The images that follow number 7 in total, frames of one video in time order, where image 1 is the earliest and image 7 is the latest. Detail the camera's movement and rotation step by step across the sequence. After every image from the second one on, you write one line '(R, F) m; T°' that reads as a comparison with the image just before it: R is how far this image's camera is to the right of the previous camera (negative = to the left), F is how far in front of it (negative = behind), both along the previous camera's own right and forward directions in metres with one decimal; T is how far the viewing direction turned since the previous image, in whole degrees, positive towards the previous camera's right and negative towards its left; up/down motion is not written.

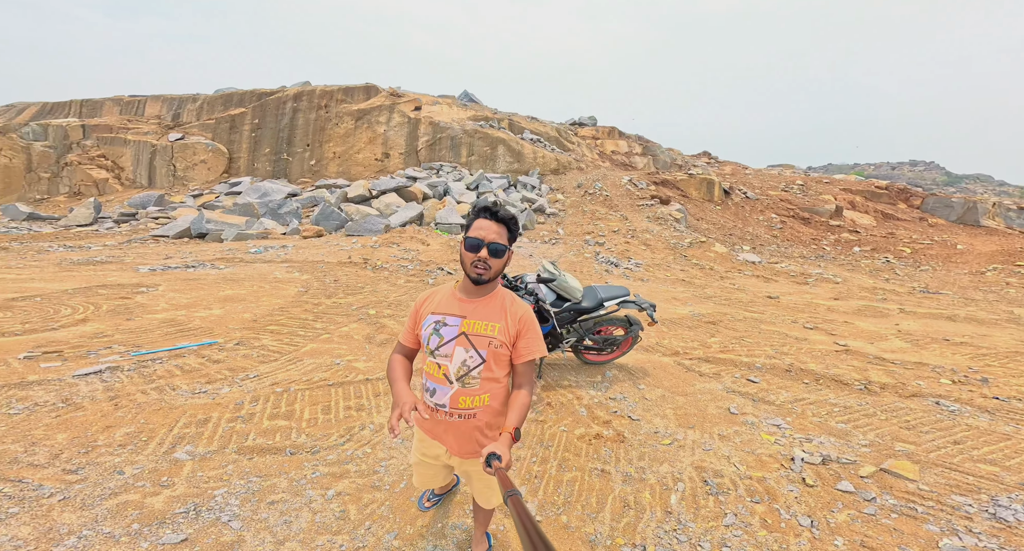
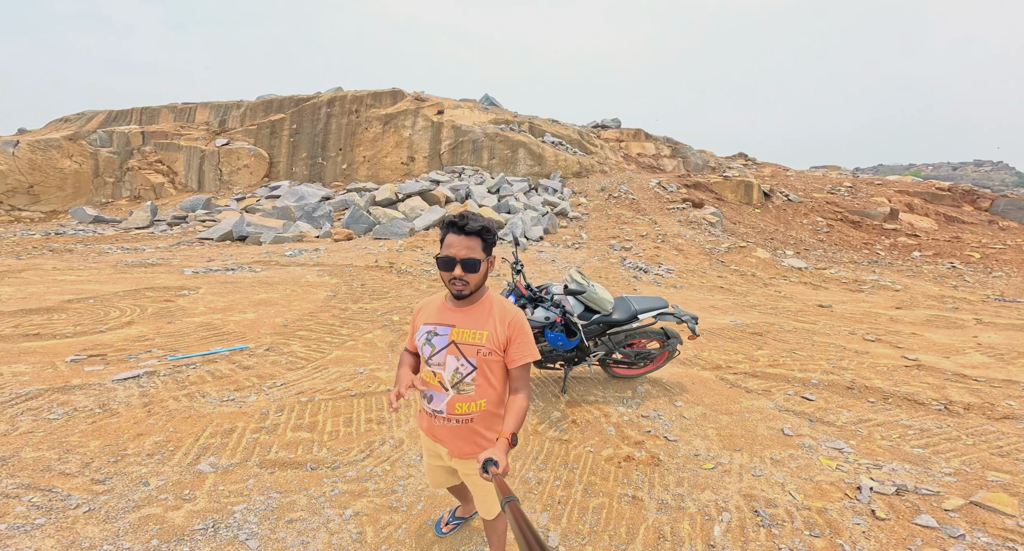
(0.0, +0.2) m; -4°
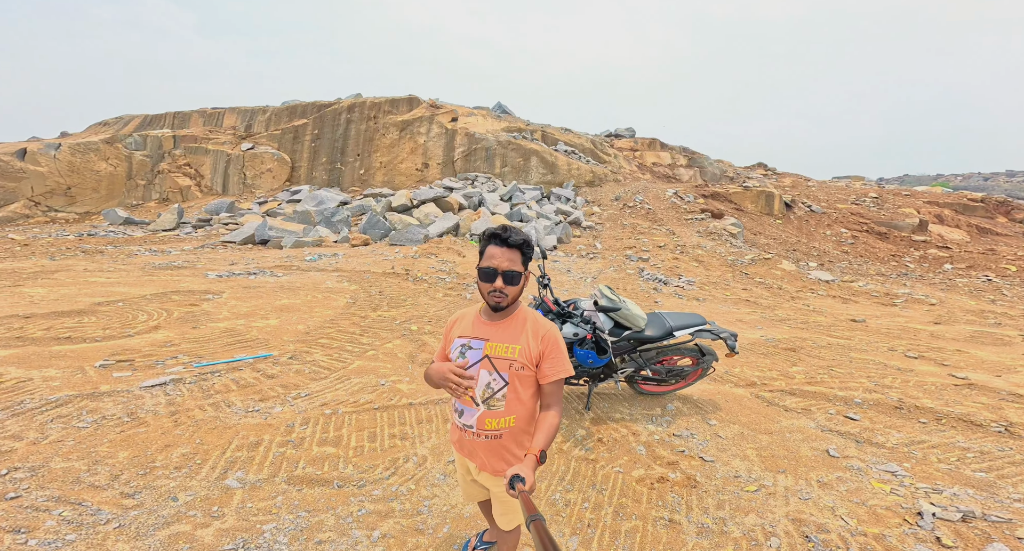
(-0.1, +0.1) m; -2°
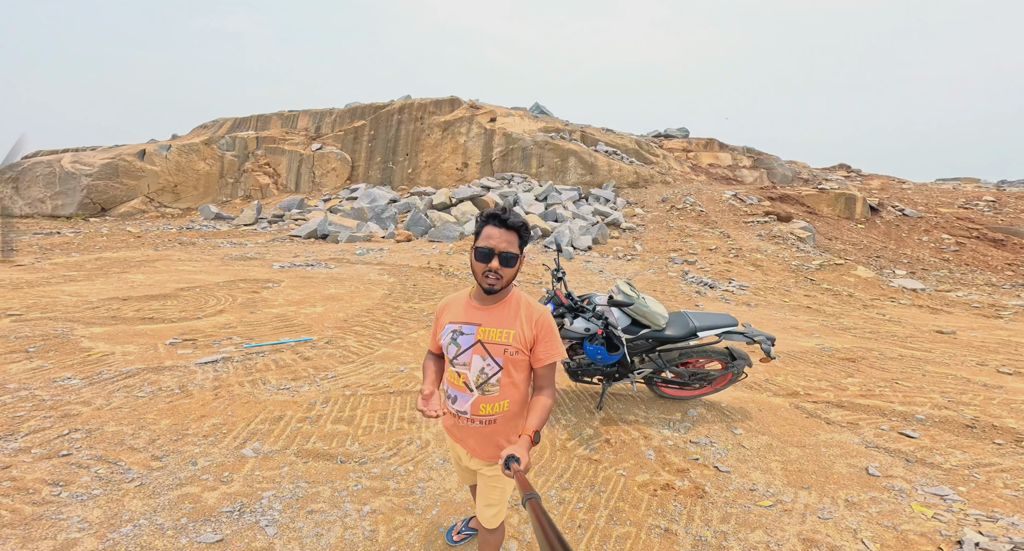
(+0.3, 0.0) m; -7°
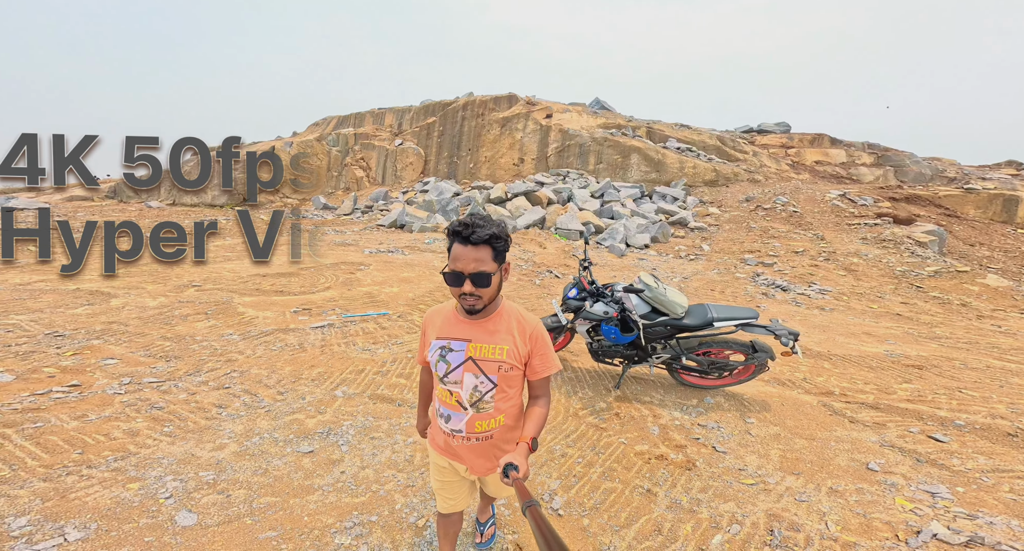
(+0.5, -0.5) m; -11°
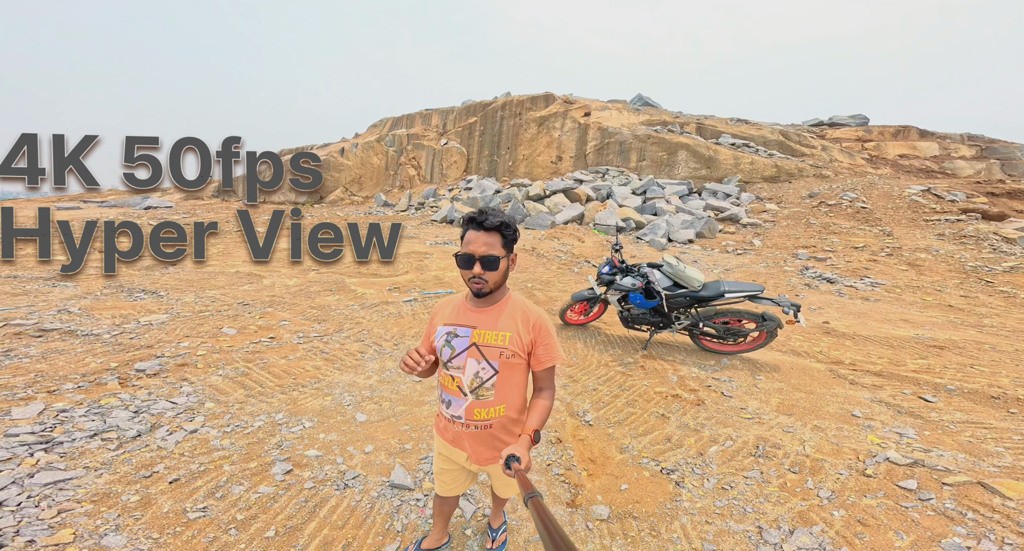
(+0.1, -1.1) m; -7°
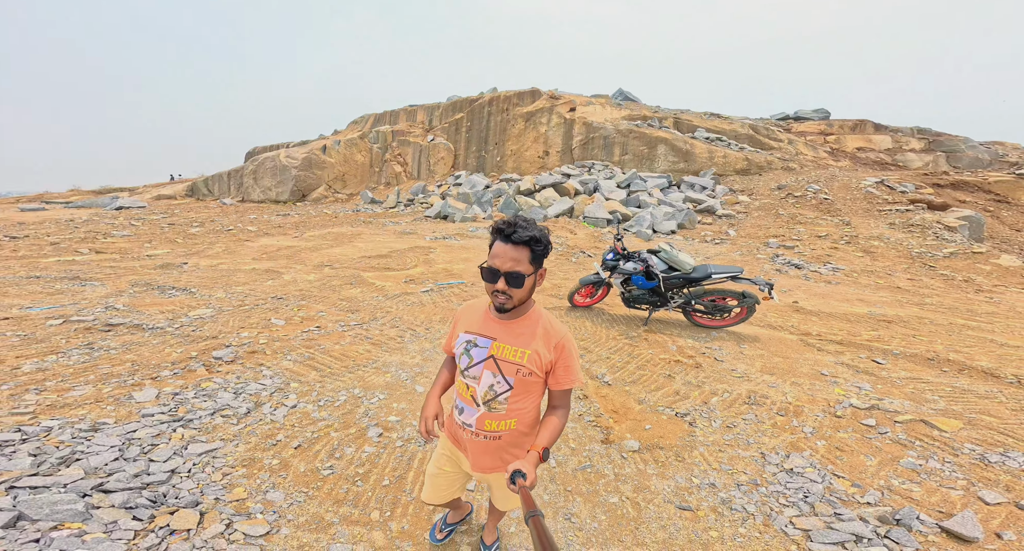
(-0.6, -0.7) m; +3°
